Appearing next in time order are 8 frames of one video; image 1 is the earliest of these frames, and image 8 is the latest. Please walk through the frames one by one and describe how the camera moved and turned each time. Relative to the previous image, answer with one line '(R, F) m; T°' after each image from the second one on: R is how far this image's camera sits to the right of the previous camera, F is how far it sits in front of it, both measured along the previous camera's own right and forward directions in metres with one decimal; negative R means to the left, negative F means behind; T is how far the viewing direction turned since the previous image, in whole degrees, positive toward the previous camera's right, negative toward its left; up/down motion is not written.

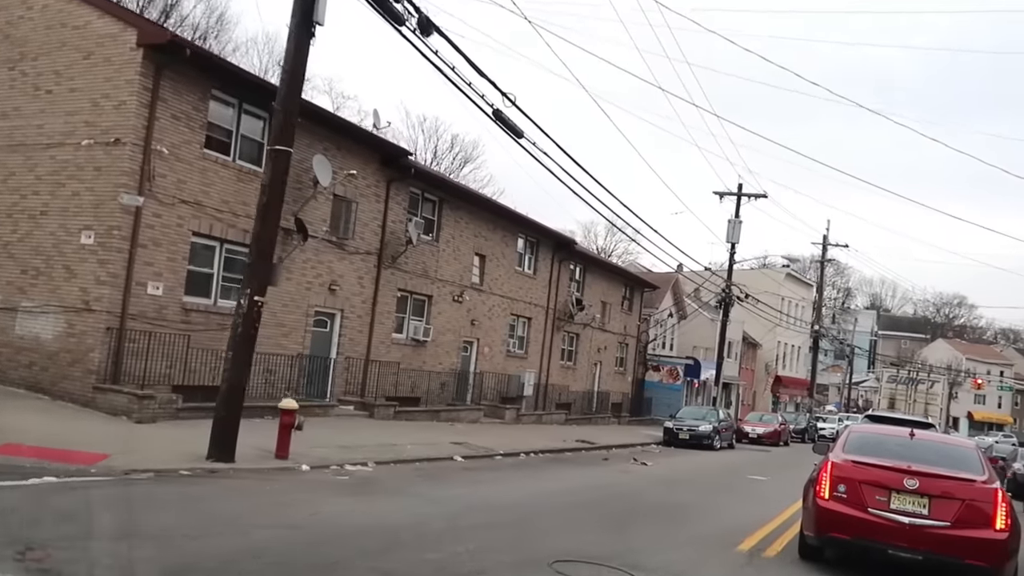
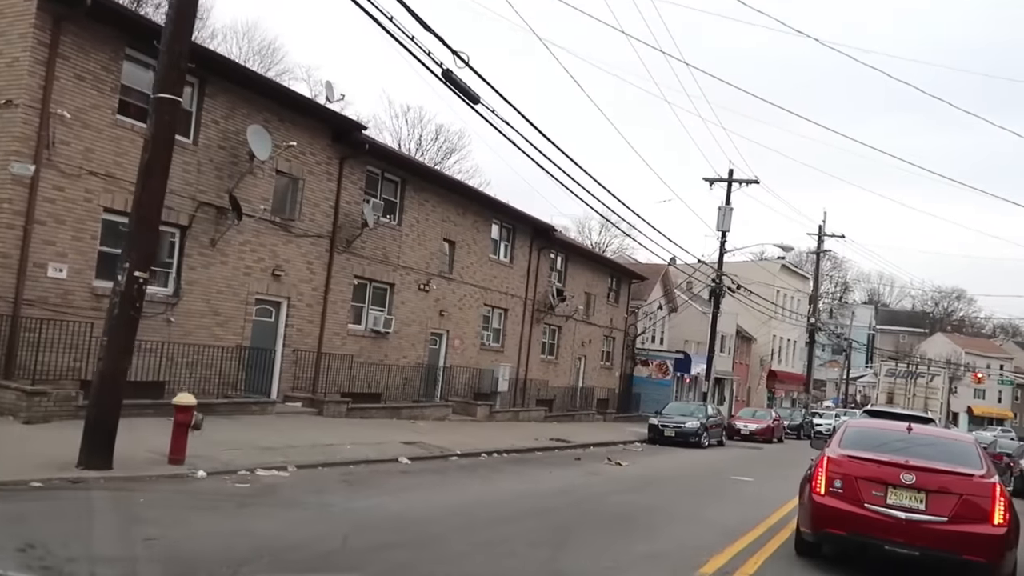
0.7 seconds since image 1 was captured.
(+0.8, +1.6) m; 0°
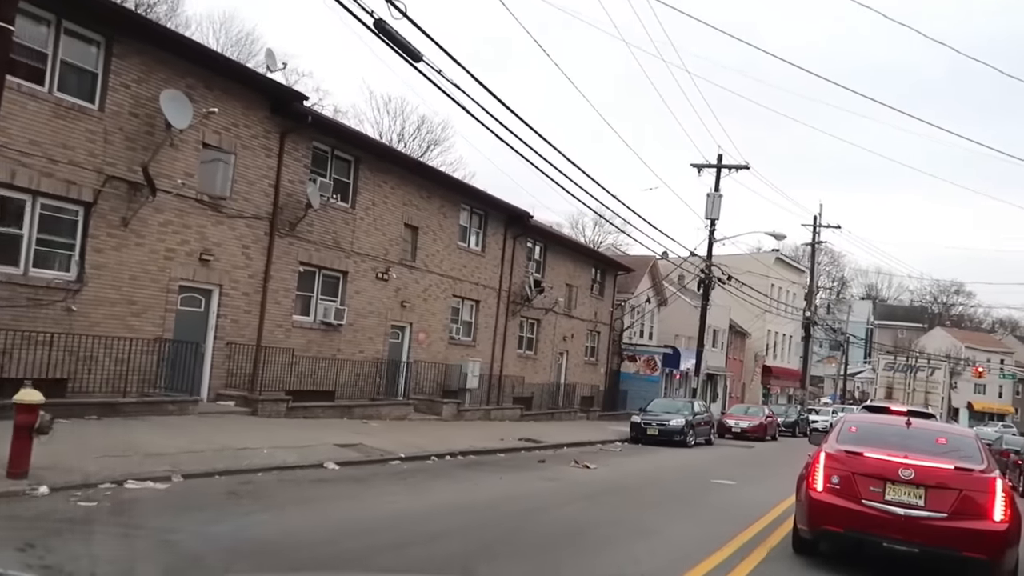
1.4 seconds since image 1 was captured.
(+0.8, +1.7) m; 0°
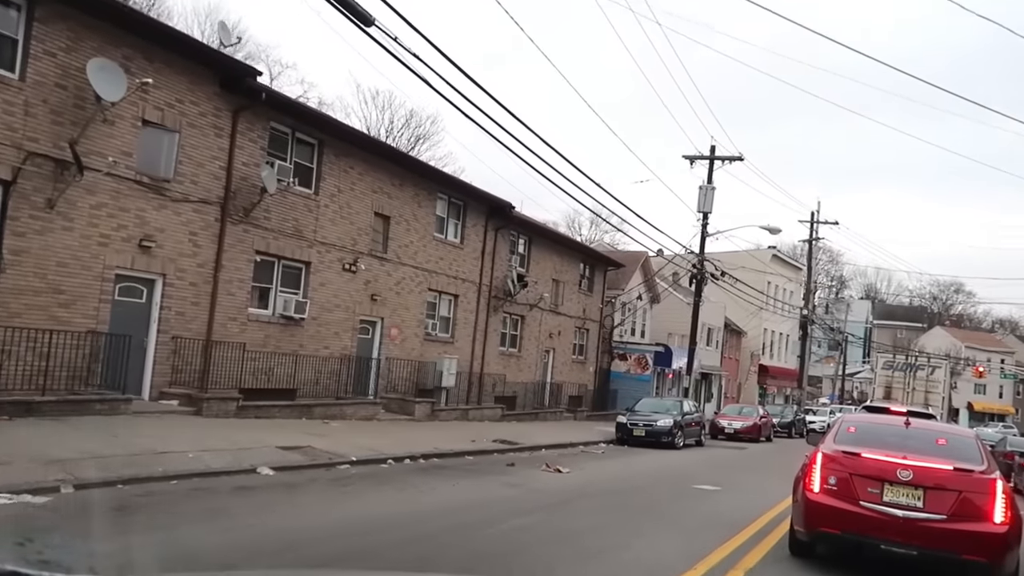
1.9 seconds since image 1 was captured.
(+0.6, +1.2) m; 0°
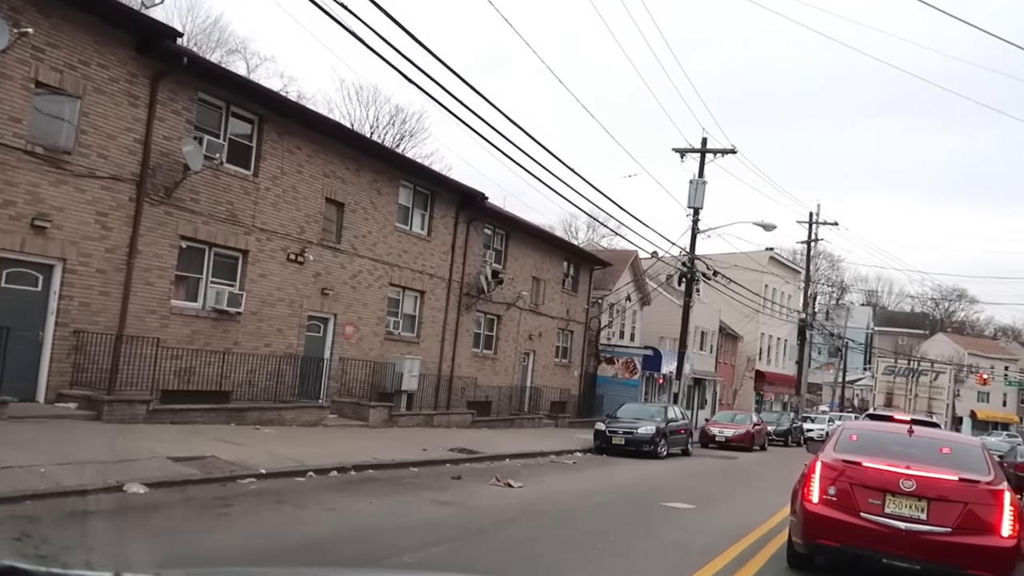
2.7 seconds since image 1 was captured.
(+0.9, +1.8) m; 0°
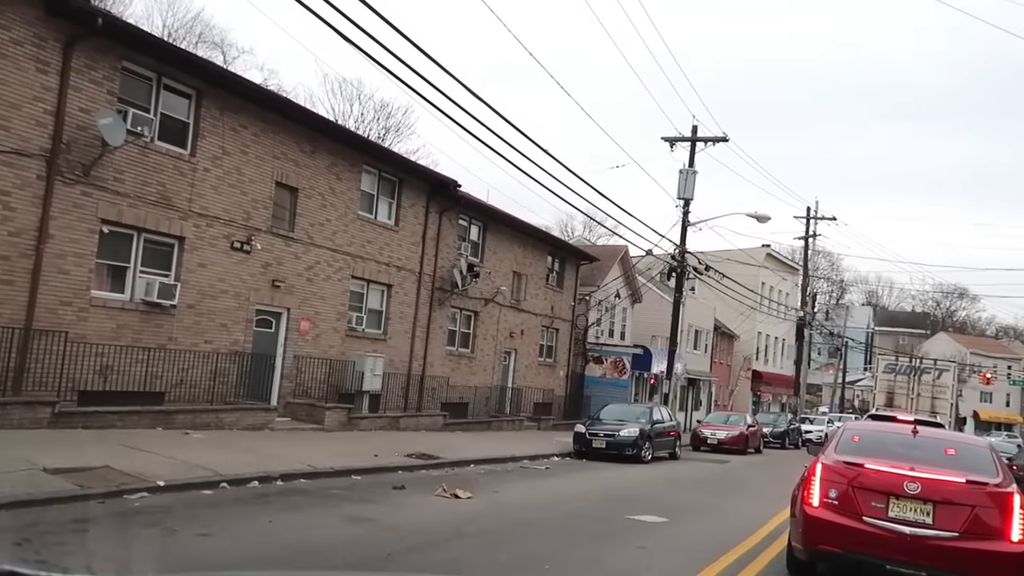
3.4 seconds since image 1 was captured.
(+0.7, +1.5) m; 0°
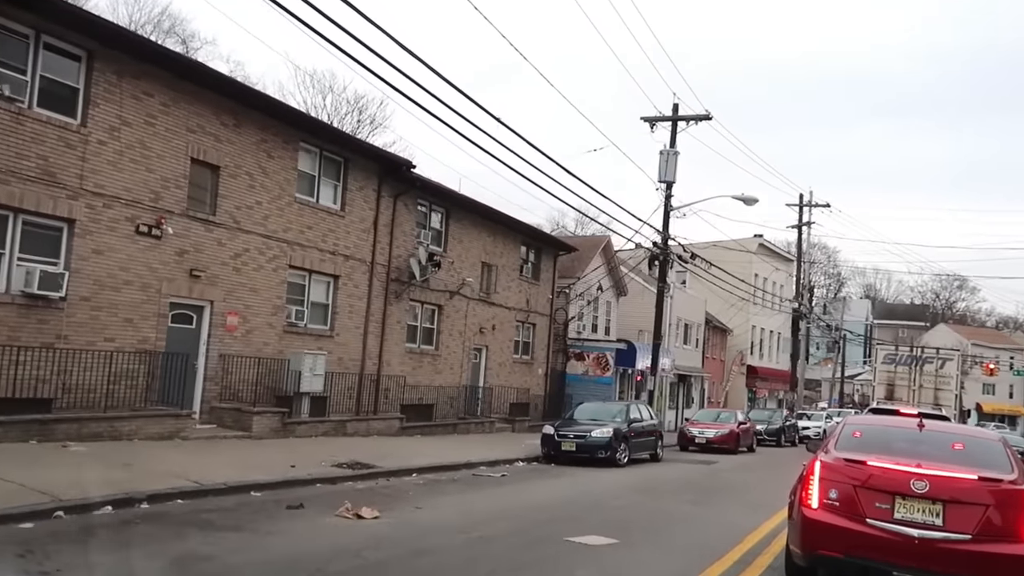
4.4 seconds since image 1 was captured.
(+0.9, +1.9) m; 0°
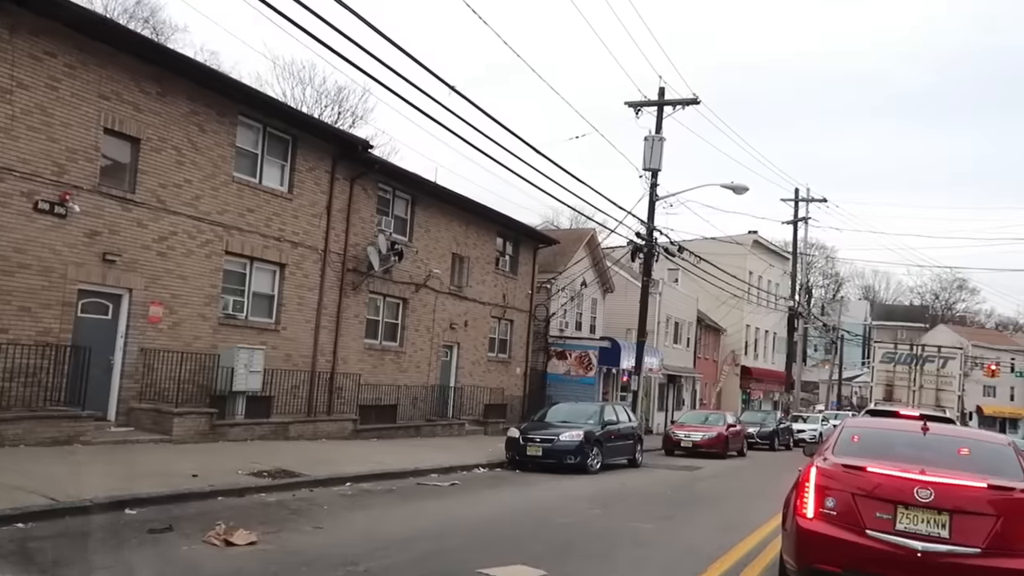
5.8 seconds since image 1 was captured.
(+0.8, +1.6) m; 0°
